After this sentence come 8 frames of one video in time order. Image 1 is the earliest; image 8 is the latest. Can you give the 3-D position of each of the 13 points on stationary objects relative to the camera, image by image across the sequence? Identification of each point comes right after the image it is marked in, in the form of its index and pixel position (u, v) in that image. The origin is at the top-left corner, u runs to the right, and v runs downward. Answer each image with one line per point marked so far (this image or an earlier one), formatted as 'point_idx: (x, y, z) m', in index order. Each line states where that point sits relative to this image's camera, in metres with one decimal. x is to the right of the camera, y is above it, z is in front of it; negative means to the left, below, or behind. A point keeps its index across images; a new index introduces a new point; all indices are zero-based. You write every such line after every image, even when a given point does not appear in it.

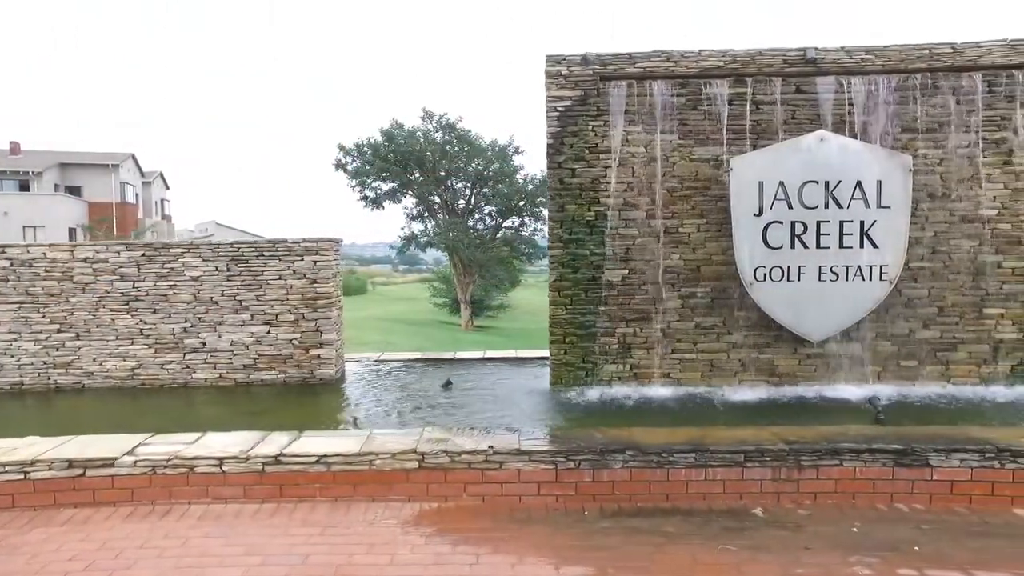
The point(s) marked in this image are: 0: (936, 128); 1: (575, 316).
0: (+3.5, +1.3, +6.3) m
1: (+0.5, -0.2, +6.6) m
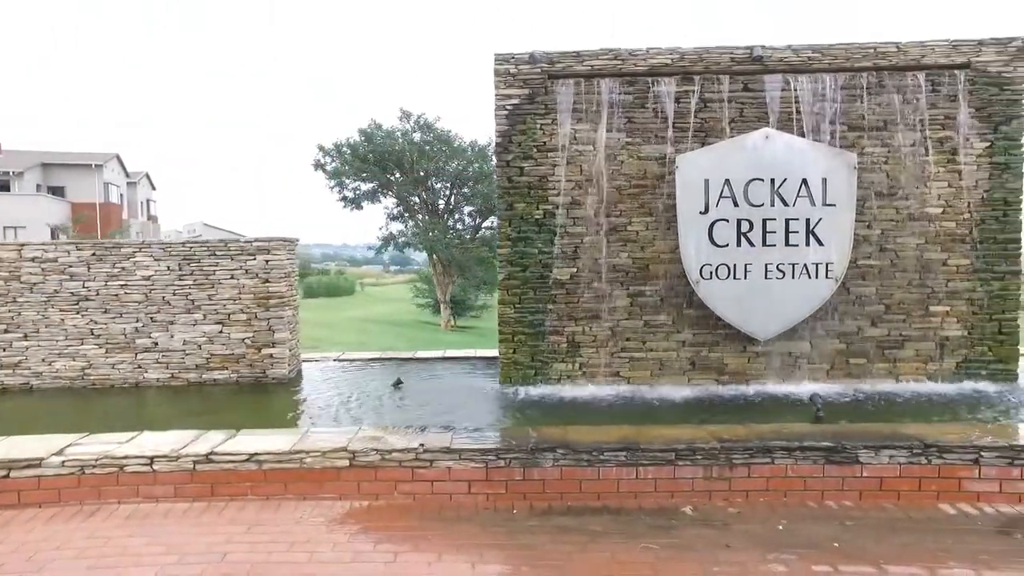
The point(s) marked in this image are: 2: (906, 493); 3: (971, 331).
0: (+3.0, +1.3, +6.3) m
1: (+0.1, -0.2, +6.6) m
2: (+2.3, -1.2, +4.5) m
3: (+3.8, -0.4, +6.4) m
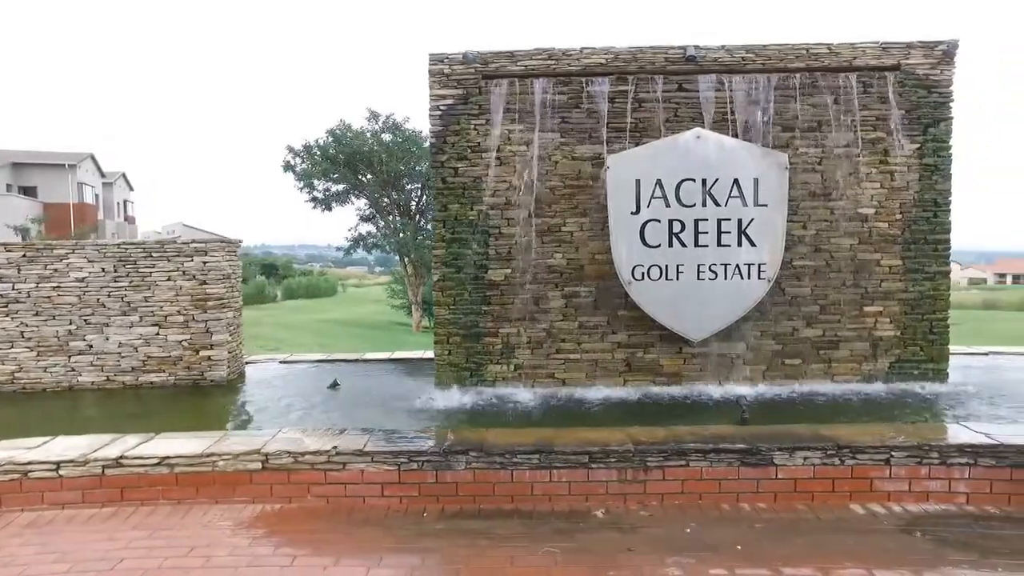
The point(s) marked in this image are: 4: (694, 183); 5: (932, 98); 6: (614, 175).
0: (+2.5, +1.3, +6.3) m
1: (-0.5, -0.2, +6.6) m
2: (+1.8, -1.2, +4.5) m
3: (+3.3, -0.4, +6.4) m
4: (+1.4, +0.8, +5.9) m
5: (+3.4, +1.5, +6.3) m
6: (+0.8, +0.9, +6.0) m
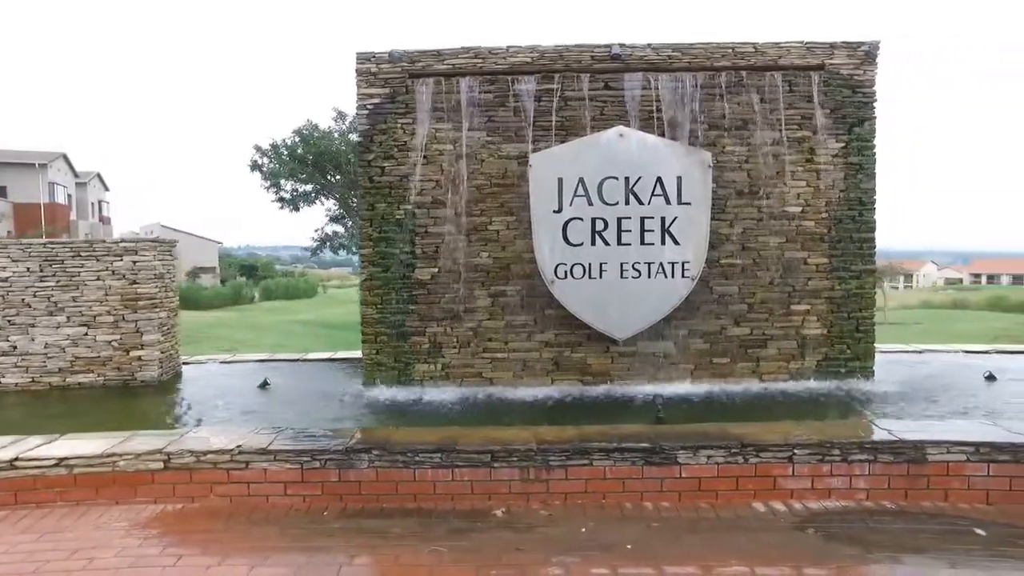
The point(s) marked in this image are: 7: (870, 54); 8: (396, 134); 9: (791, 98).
0: (+1.9, +1.3, +6.3) m
1: (-1.1, -0.2, +6.6) m
2: (+1.2, -1.2, +4.5) m
3: (+2.7, -0.3, +6.4) m
4: (+0.8, +0.8, +5.9) m
5: (+2.8, +1.5, +6.3) m
6: (+0.2, +0.9, +6.0) m
7: (+2.9, +1.9, +6.3) m
8: (-1.0, +1.3, +6.5) m
9: (+2.3, +1.5, +6.3) m
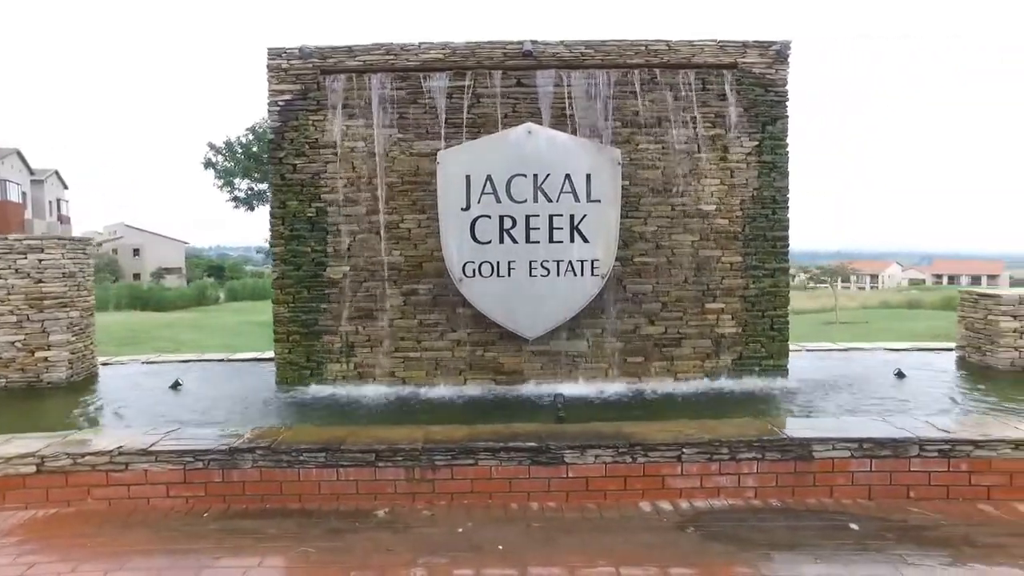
0: (+1.2, +1.3, +6.3) m
1: (-1.8, -0.2, +6.5) m
2: (+0.6, -1.2, +4.5) m
3: (+1.9, -0.3, +6.4) m
4: (+0.1, +0.8, +5.9) m
5: (+2.1, +1.6, +6.3) m
6: (-0.5, +0.9, +5.9) m
7: (+2.2, +1.9, +6.3) m
8: (-1.7, +1.3, +6.4) m
9: (+1.6, +1.6, +6.3) m
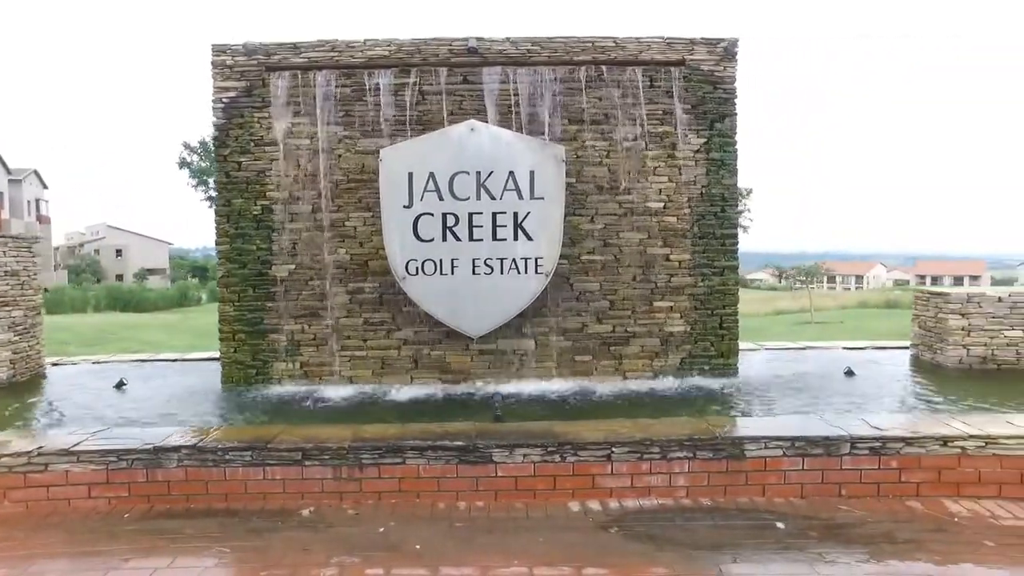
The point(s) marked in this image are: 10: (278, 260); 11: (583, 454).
0: (+0.7, +1.4, +6.3) m
1: (-2.2, -0.2, +6.4) m
2: (+0.2, -1.2, +4.4) m
3: (+1.5, -0.3, +6.4) m
4: (-0.3, +0.8, +5.8) m
5: (+1.7, +1.6, +6.3) m
6: (-0.9, +0.9, +5.8) m
7: (+1.8, +1.9, +6.3) m
8: (-2.1, +1.3, +6.3) m
9: (+1.1, +1.6, +6.3) m
10: (-1.9, +0.2, +6.3) m
11: (+0.4, -0.9, +4.4) m
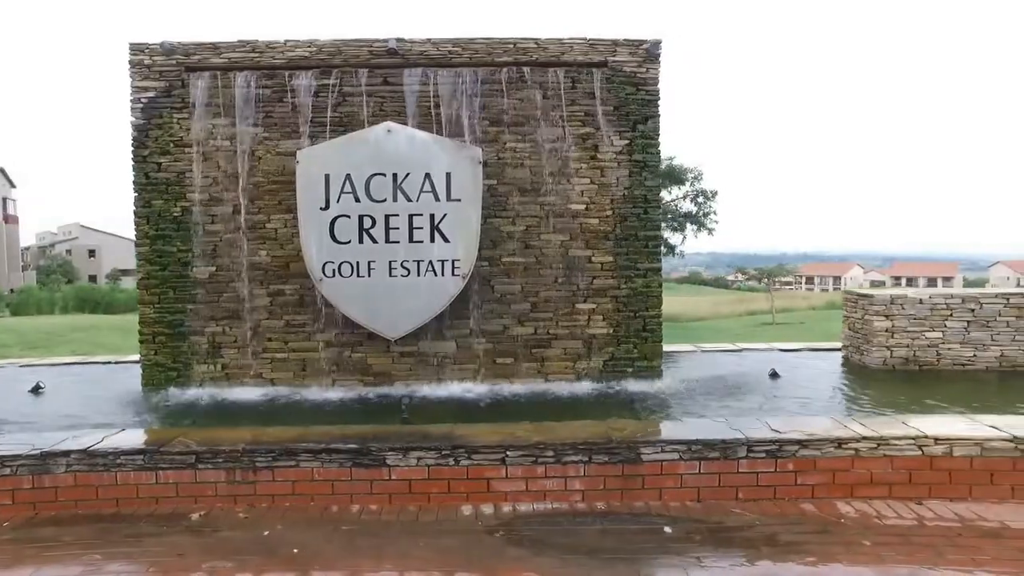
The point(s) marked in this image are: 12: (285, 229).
0: (+0.1, +1.3, +6.3) m
1: (-2.9, -0.2, +6.3) m
2: (-0.4, -1.2, +4.4) m
3: (+0.9, -0.3, +6.4) m
4: (-1.0, +0.8, +5.8) m
5: (+1.0, +1.6, +6.3) m
6: (-1.6, +0.9, +5.8) m
7: (+1.1, +1.9, +6.3) m
8: (-2.7, +1.3, +6.3) m
9: (+0.5, +1.6, +6.3) m
10: (-2.5, +0.2, +6.3) m
11: (-0.2, -1.0, +4.4) m
12: (-1.8, +0.5, +6.2) m
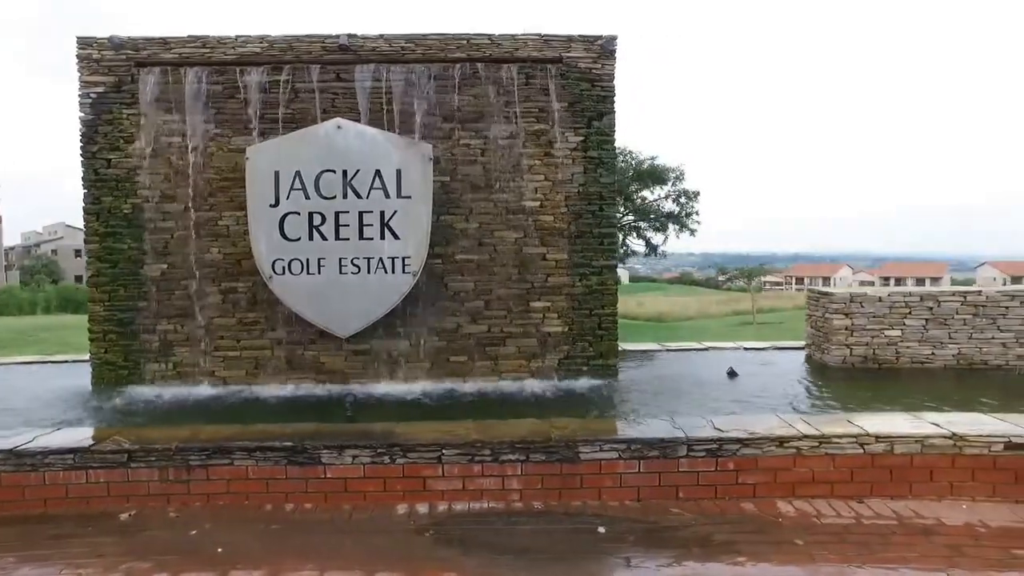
0: (-0.3, +1.4, +6.2) m
1: (-3.2, -0.2, +6.2) m
2: (-0.8, -1.2, +4.4) m
3: (+0.5, -0.3, +6.4) m
4: (-1.3, +0.8, +5.7) m
5: (+0.7, +1.6, +6.3) m
6: (-1.9, +0.9, +5.7) m
7: (+0.8, +1.9, +6.3) m
8: (-3.1, +1.3, +6.2) m
9: (+0.1, +1.6, +6.2) m
10: (-2.9, +0.2, +6.2) m
11: (-0.5, -0.9, +4.3) m
12: (-2.2, +0.5, +6.2) m
